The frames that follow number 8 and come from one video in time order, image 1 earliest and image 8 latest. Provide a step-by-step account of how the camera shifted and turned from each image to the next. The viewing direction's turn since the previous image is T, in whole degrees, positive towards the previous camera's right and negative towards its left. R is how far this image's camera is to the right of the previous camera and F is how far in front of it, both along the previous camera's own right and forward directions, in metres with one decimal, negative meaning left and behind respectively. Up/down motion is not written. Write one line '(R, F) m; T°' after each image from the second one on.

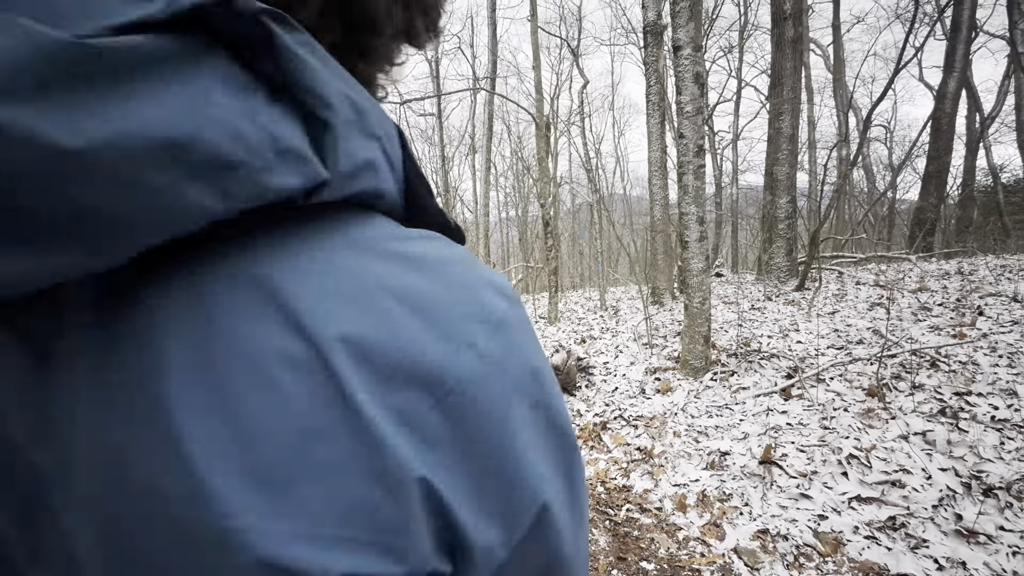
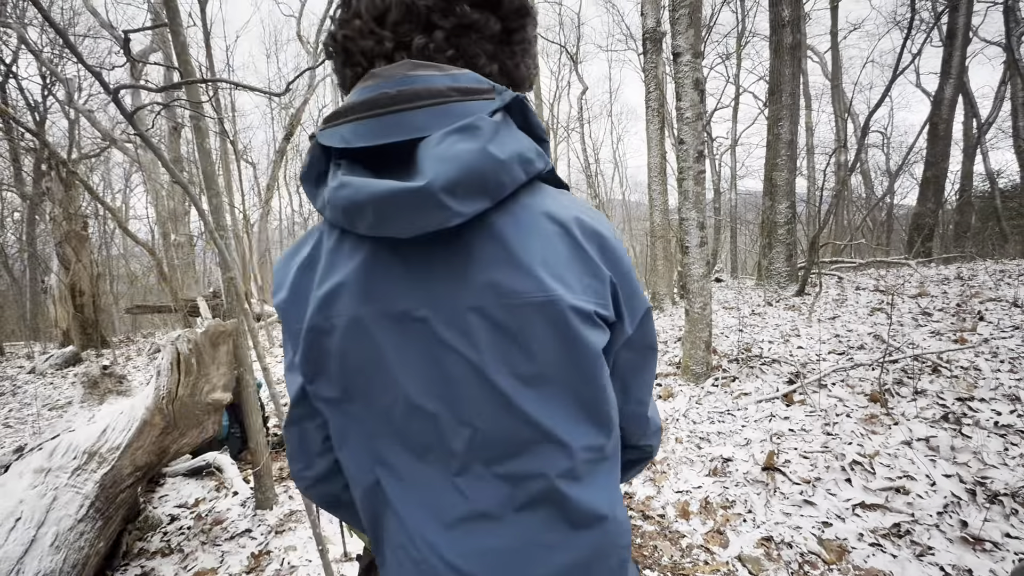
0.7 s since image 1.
(0.0, 0.0) m; 0°
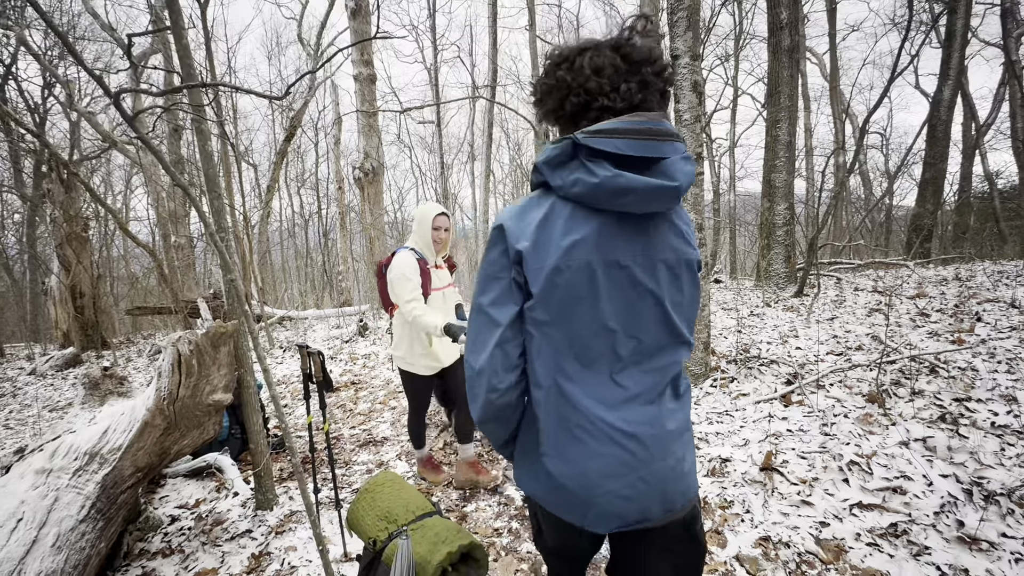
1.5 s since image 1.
(0.0, 0.0) m; 0°
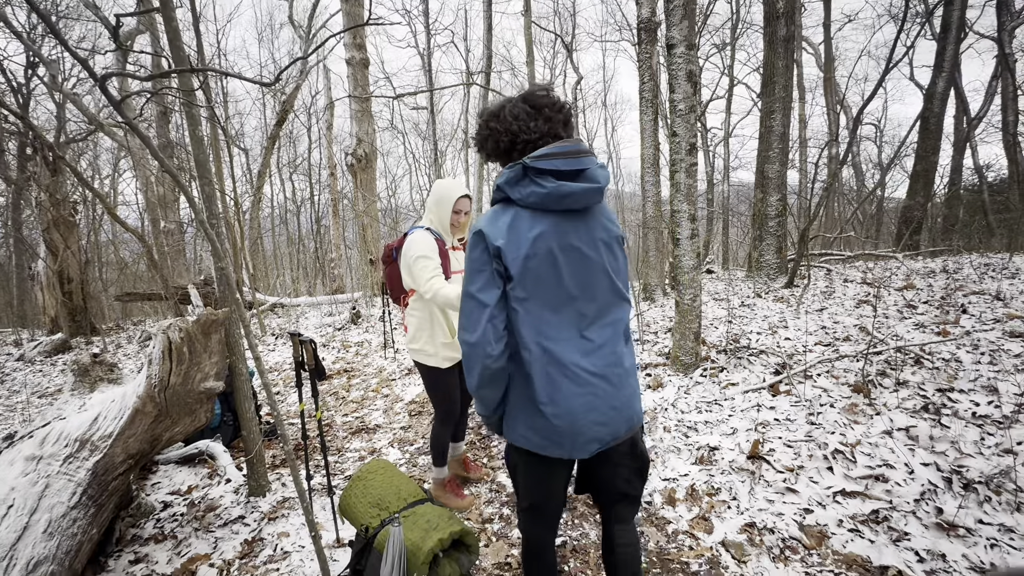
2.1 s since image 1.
(0.0, 0.0) m; +1°
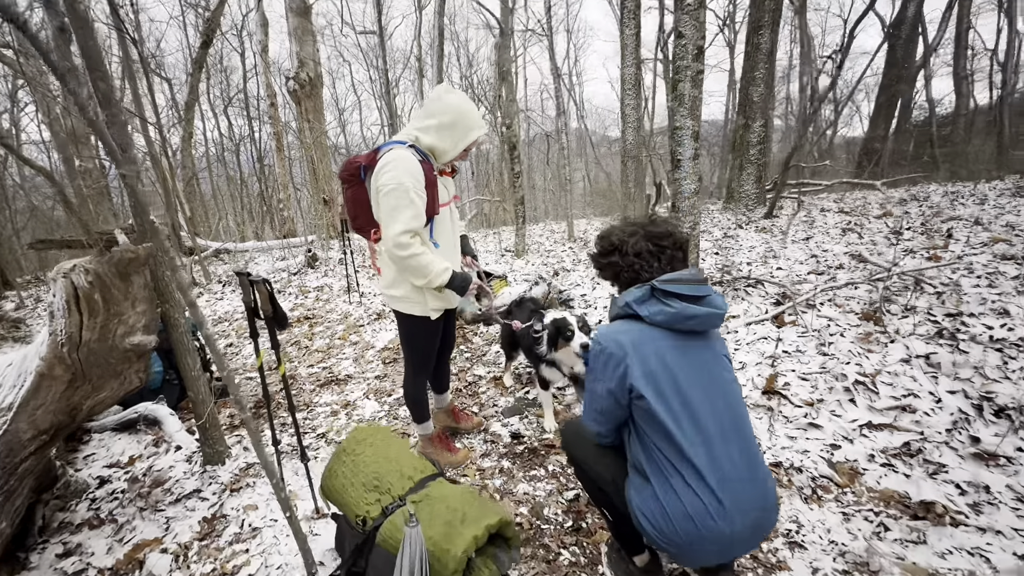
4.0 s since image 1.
(-0.2, +0.5) m; +5°
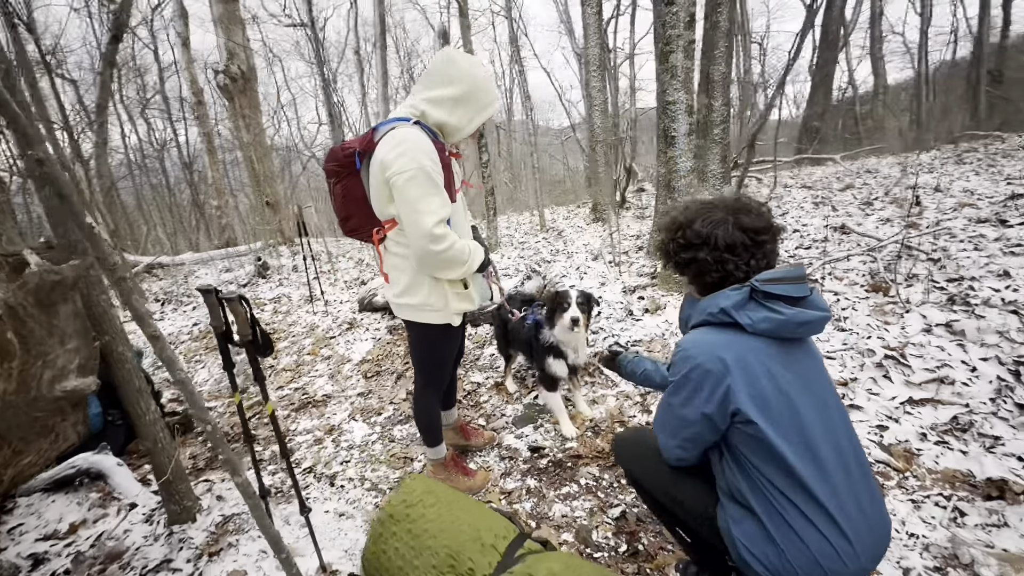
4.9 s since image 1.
(-0.4, +0.4) m; +6°
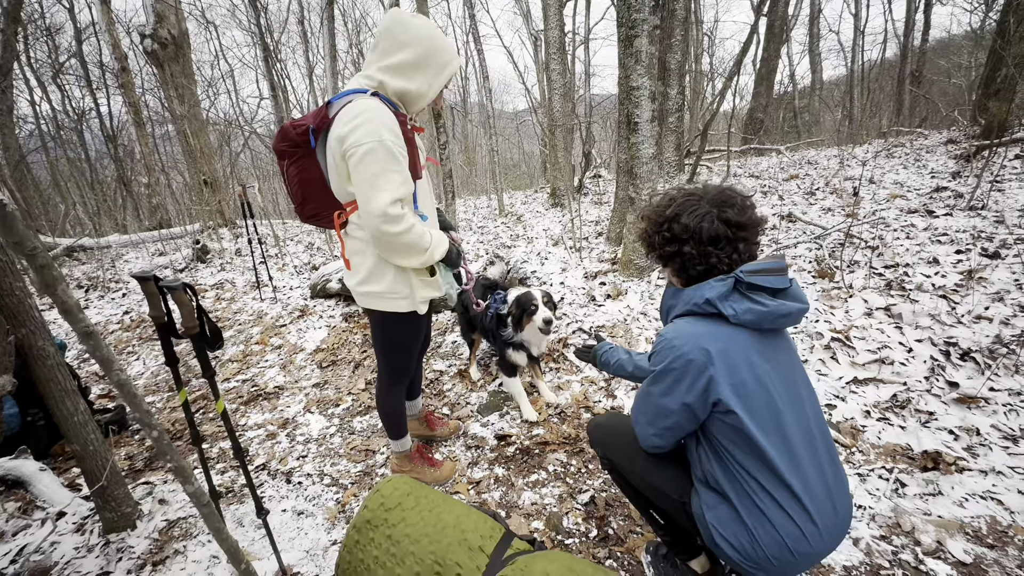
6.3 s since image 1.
(-0.1, +0.1) m; +6°
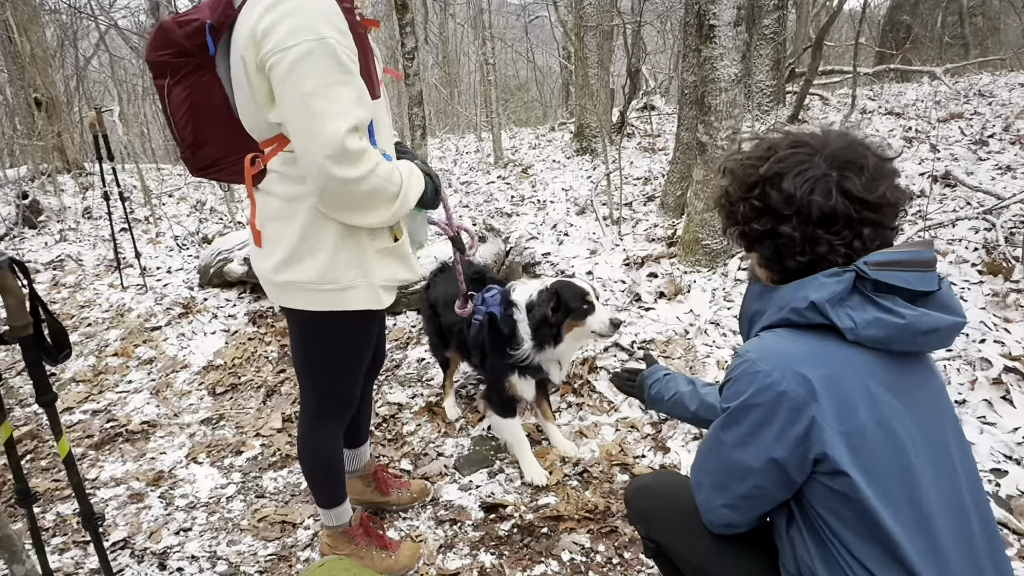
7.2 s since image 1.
(+0.1, +1.1) m; -3°
